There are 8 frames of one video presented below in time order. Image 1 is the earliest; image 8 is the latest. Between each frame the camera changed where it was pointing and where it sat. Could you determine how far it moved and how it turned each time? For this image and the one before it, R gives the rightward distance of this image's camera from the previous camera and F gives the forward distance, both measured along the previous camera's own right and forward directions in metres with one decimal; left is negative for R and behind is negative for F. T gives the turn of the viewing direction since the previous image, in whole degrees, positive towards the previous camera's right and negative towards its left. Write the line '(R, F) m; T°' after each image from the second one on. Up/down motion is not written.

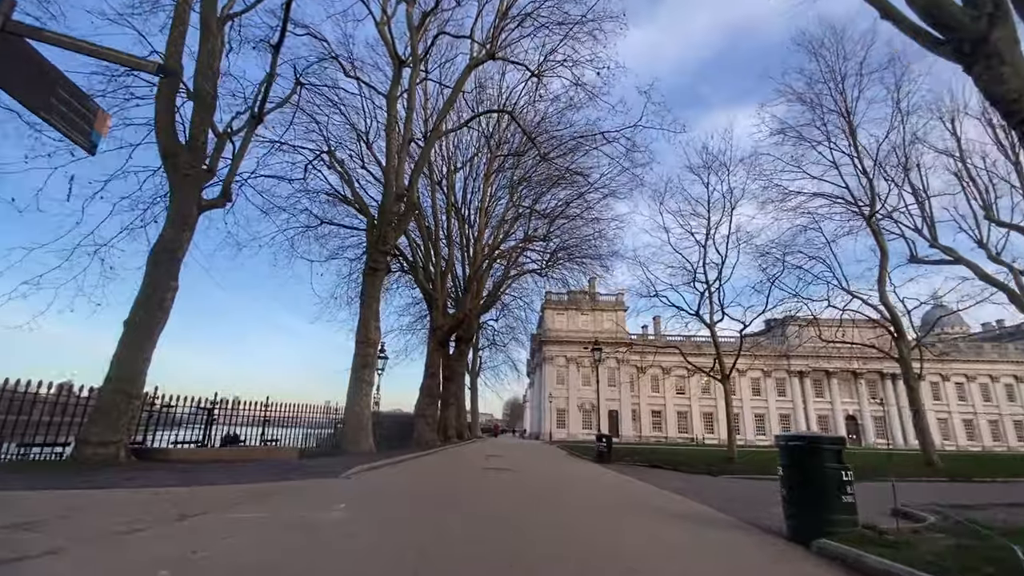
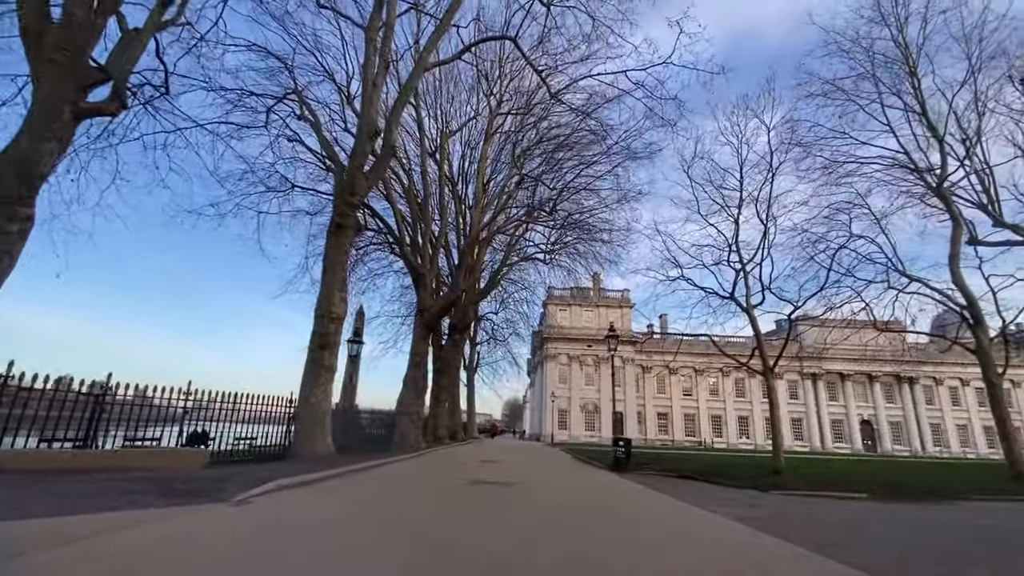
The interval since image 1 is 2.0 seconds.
(0.0, +3.5) m; 0°
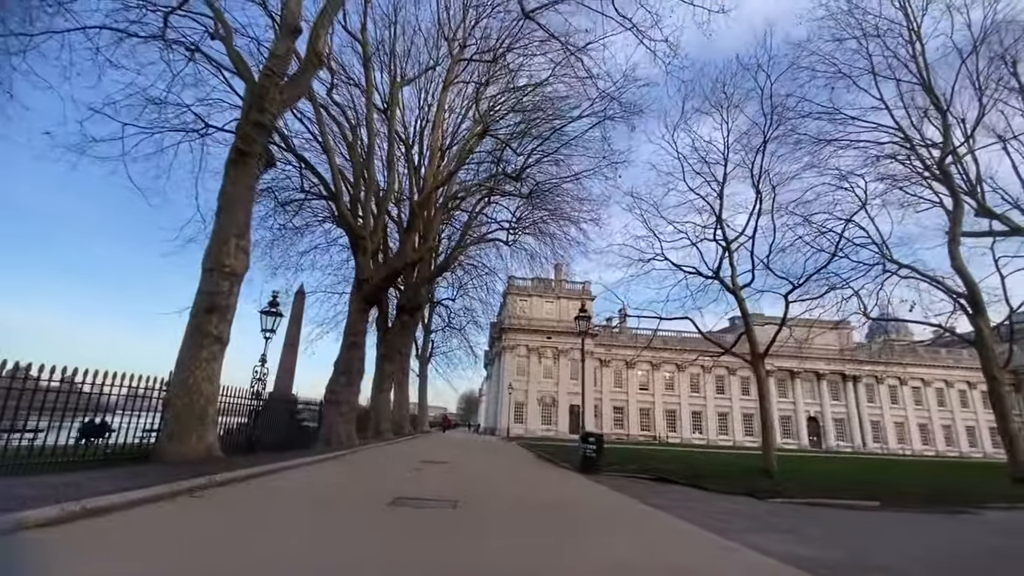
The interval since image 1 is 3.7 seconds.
(+0.1, +2.9) m; +5°
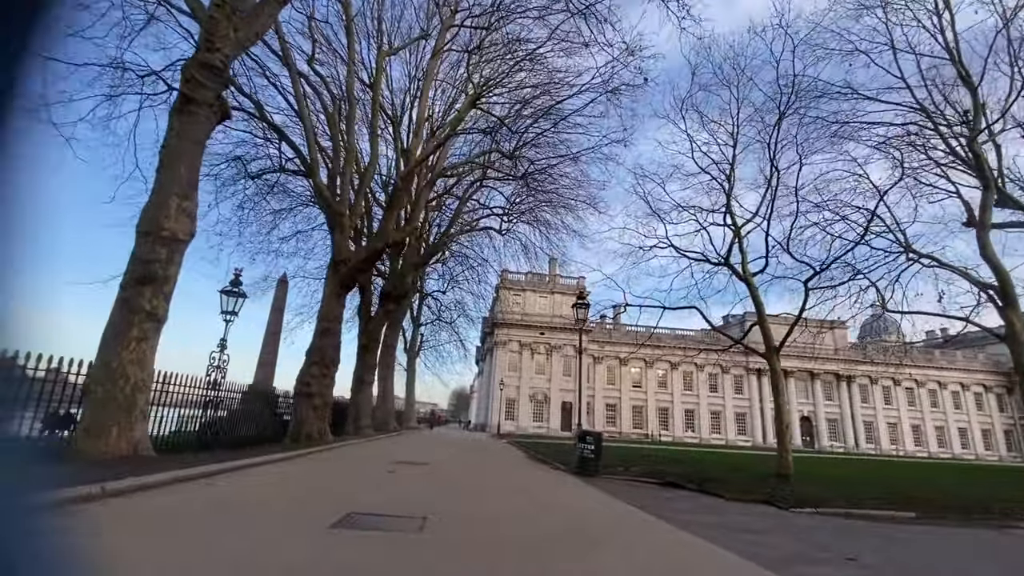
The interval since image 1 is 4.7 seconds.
(0.0, +1.5) m; +1°
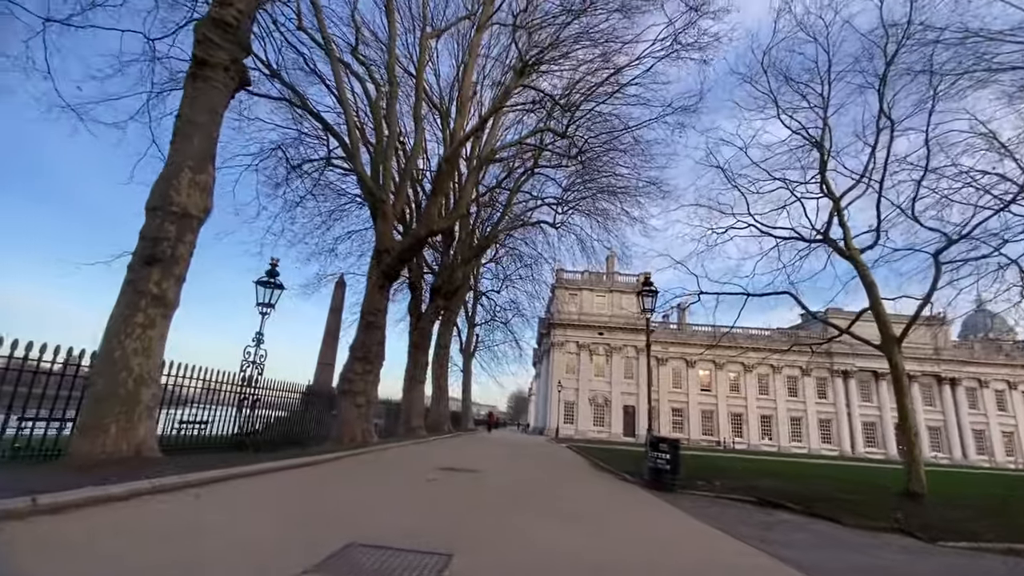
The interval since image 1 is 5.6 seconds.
(0.0, +1.6) m; -7°
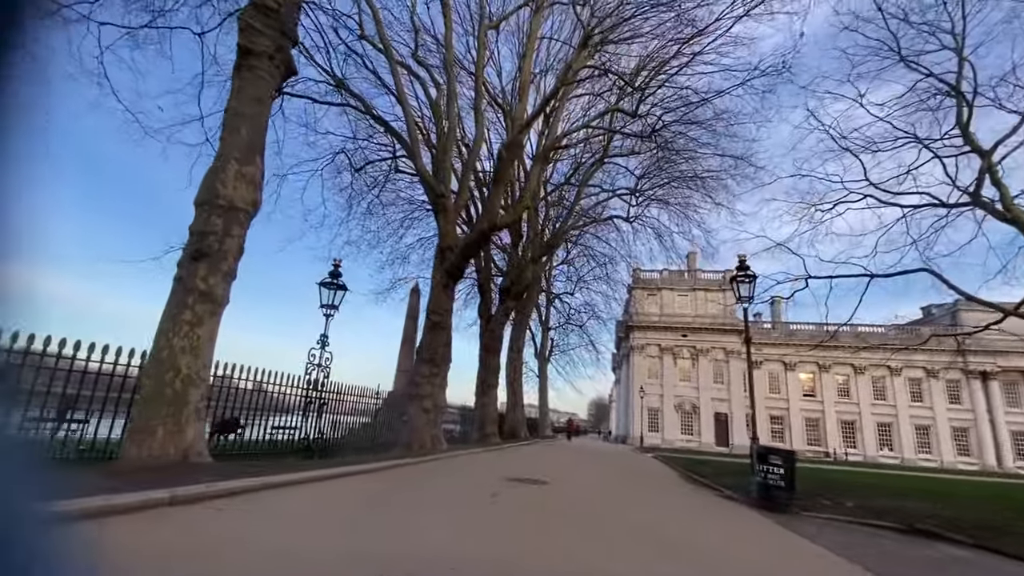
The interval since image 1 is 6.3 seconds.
(+0.1, +1.1) m; -9°
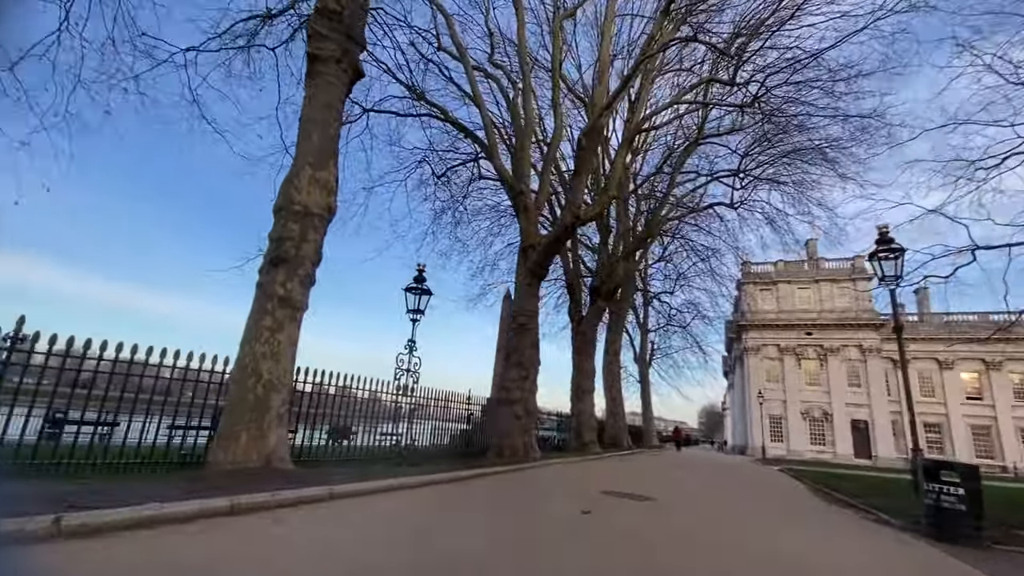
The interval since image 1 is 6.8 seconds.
(+0.2, +0.8) m; -12°
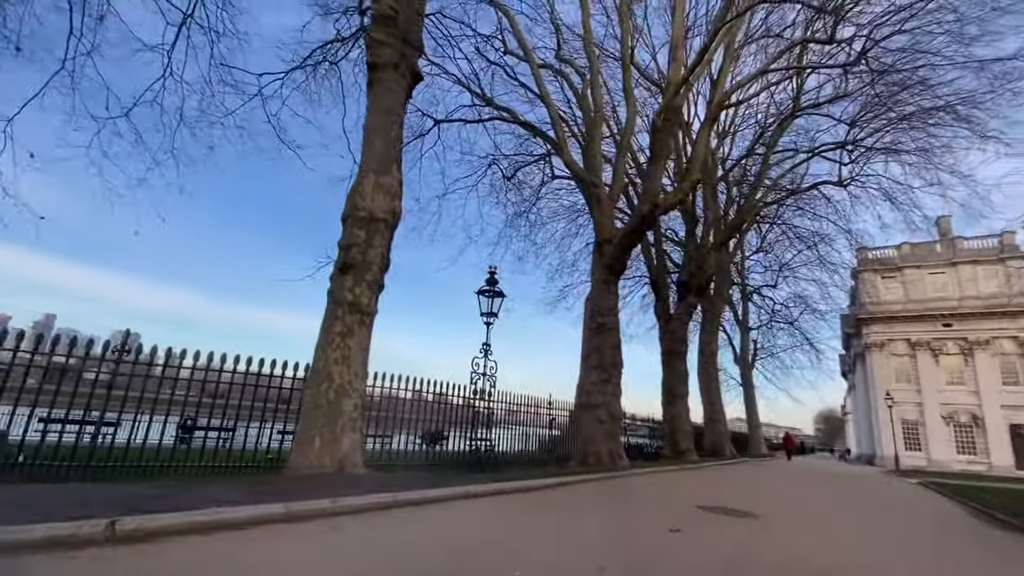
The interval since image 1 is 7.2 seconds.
(+0.2, +0.5) m; -10°
